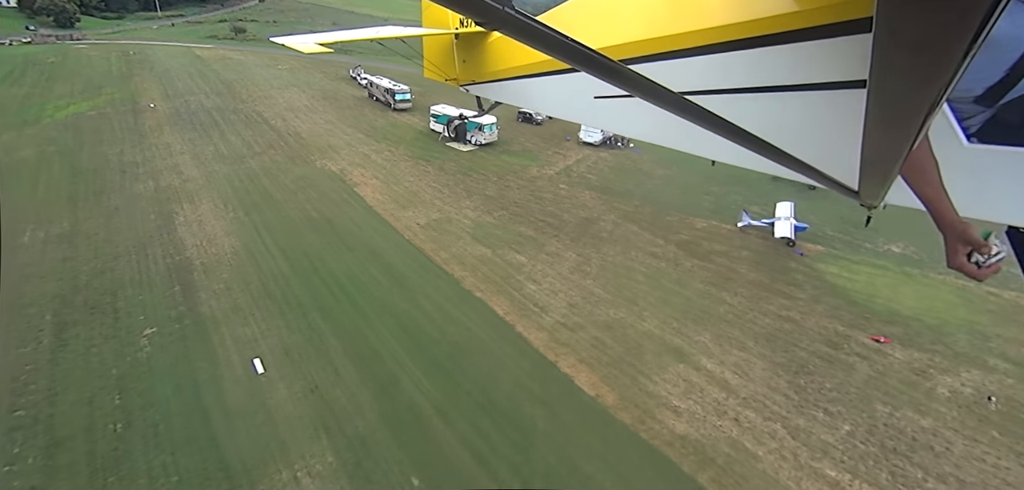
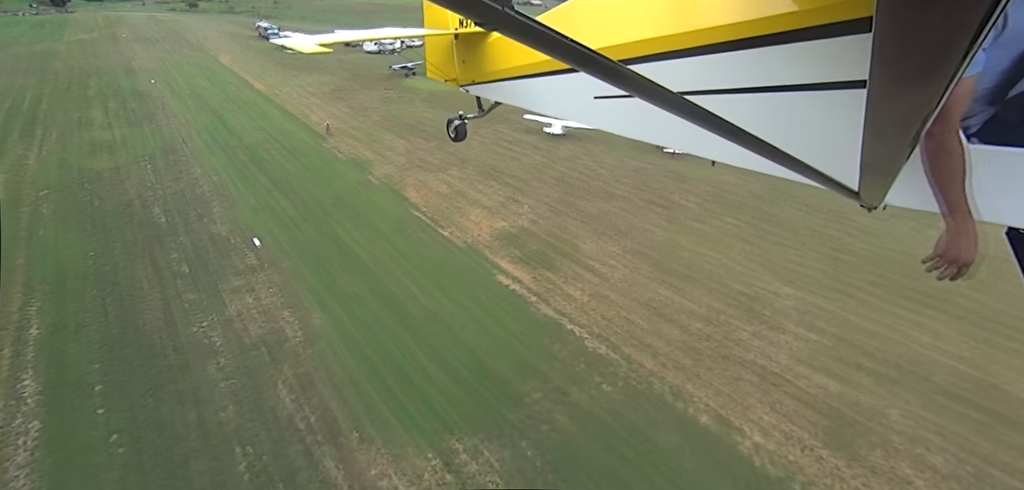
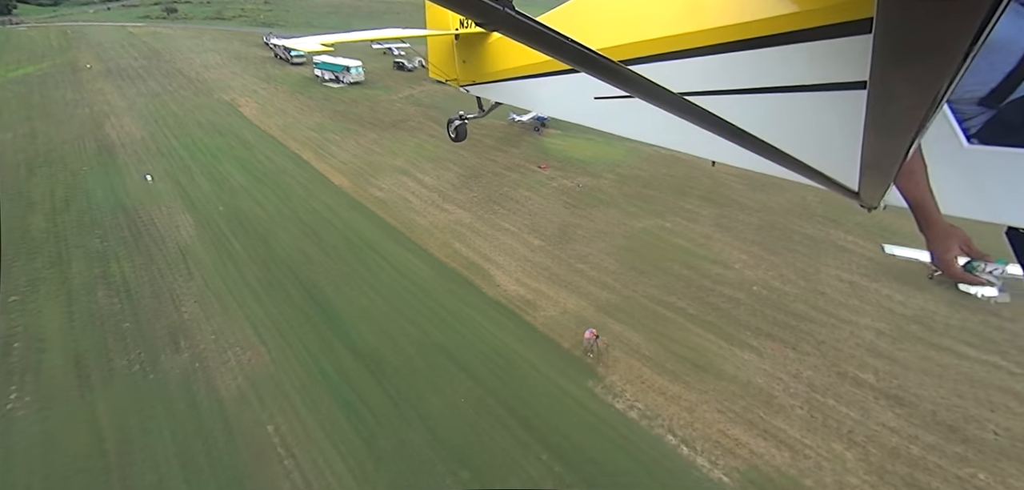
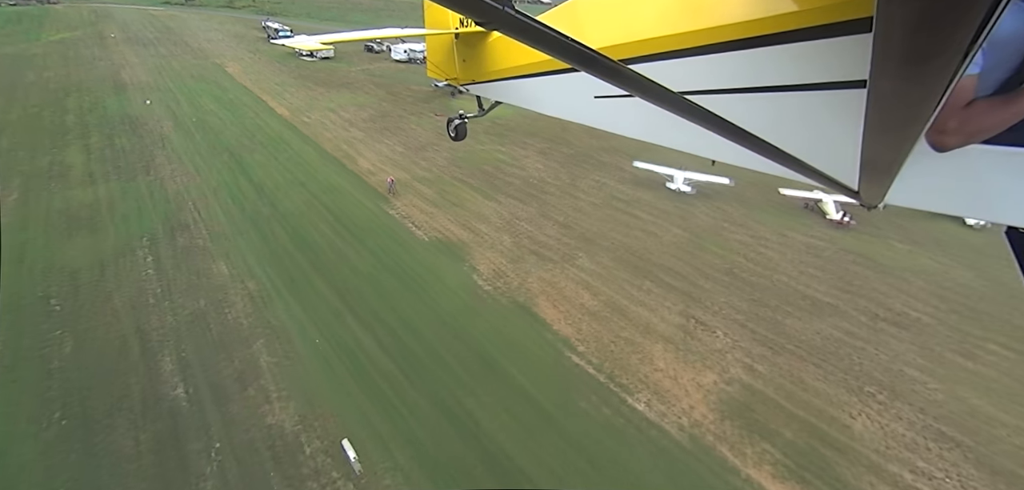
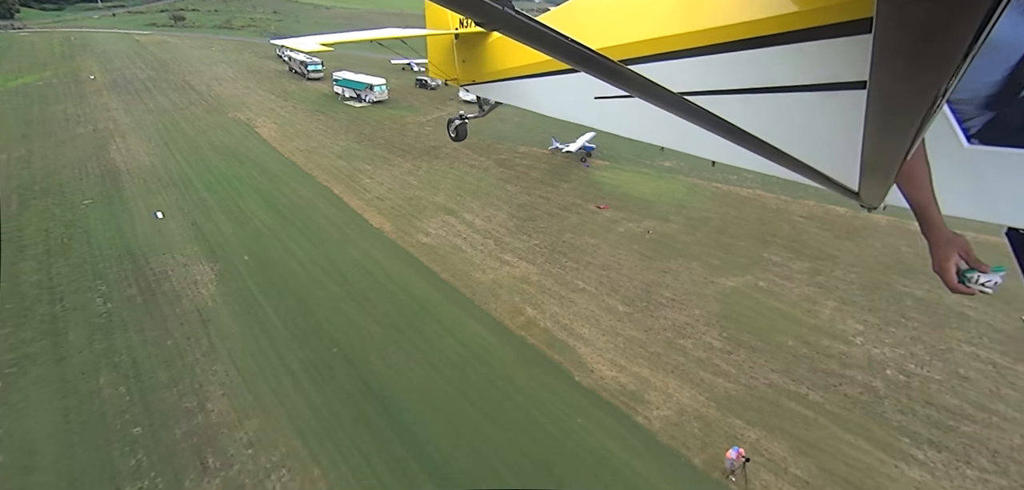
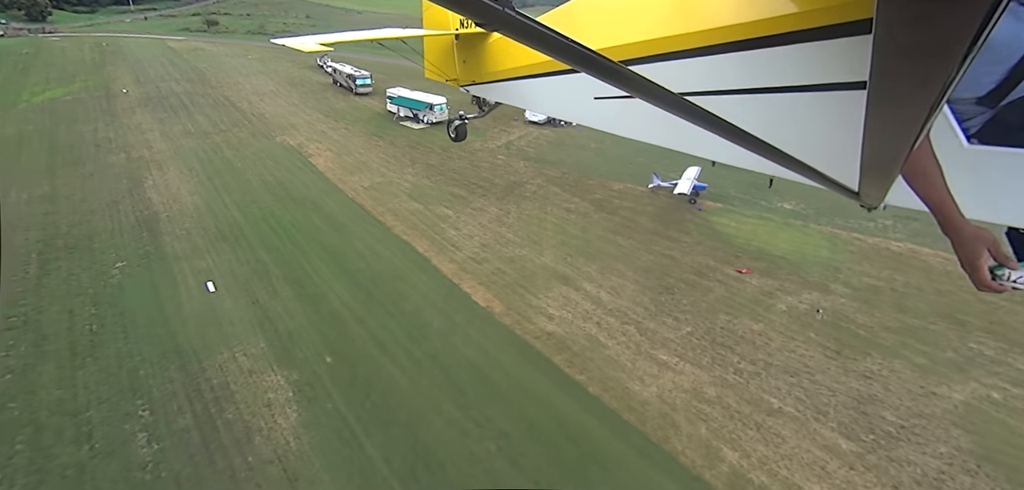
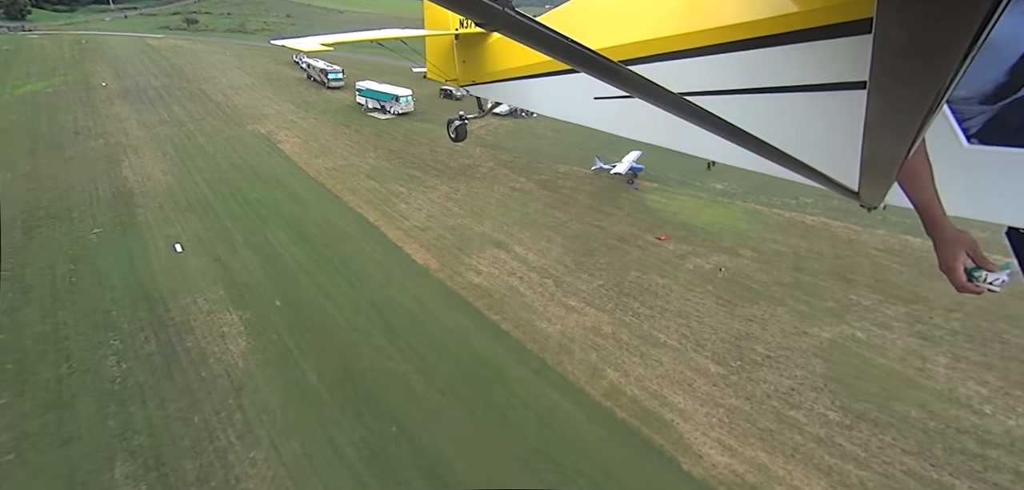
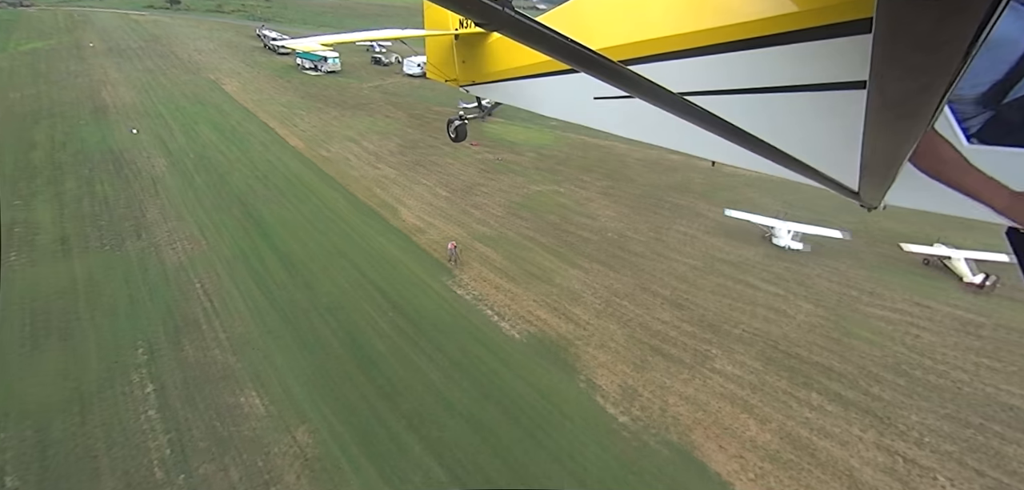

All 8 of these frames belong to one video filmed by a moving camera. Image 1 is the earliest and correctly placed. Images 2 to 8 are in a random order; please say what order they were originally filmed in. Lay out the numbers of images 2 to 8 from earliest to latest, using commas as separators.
6, 7, 5, 3, 8, 4, 2
